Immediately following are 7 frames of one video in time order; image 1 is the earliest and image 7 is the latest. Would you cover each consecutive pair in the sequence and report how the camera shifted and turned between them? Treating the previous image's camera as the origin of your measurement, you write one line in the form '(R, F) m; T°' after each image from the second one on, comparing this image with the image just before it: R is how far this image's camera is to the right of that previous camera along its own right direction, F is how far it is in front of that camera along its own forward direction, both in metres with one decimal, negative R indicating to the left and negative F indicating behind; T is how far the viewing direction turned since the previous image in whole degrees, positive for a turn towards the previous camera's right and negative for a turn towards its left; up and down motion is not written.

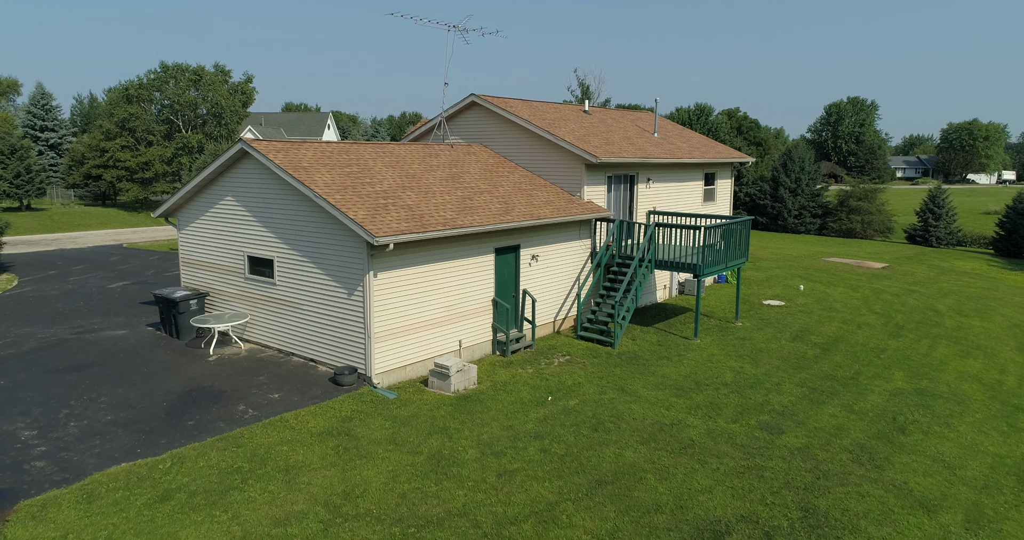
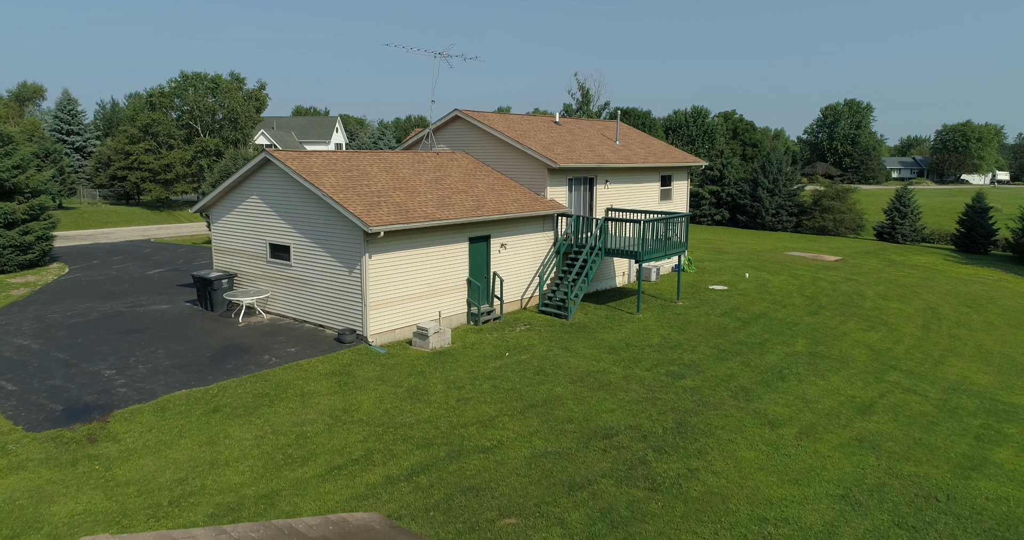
(+0.8, -2.9) m; -1°
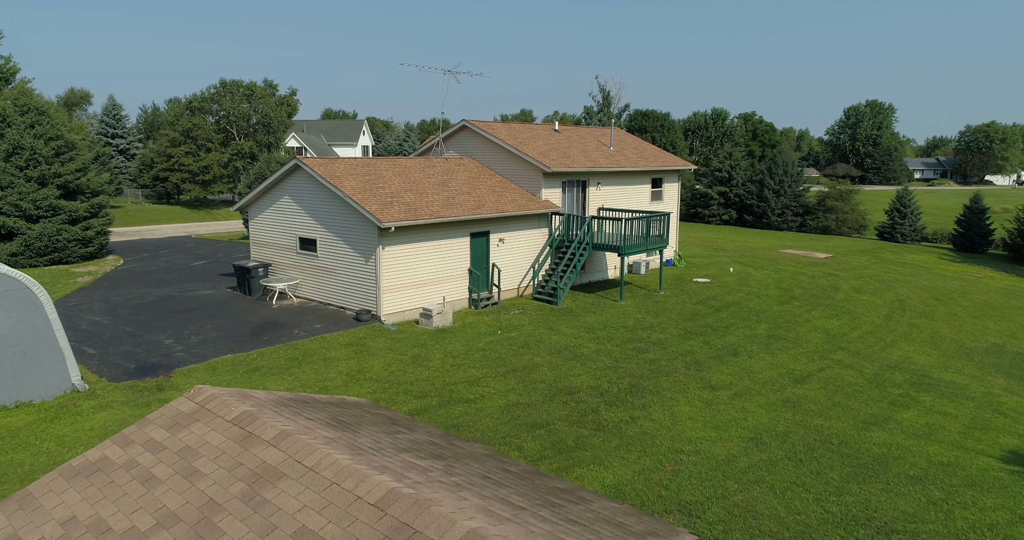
(+0.8, -2.3) m; -2°
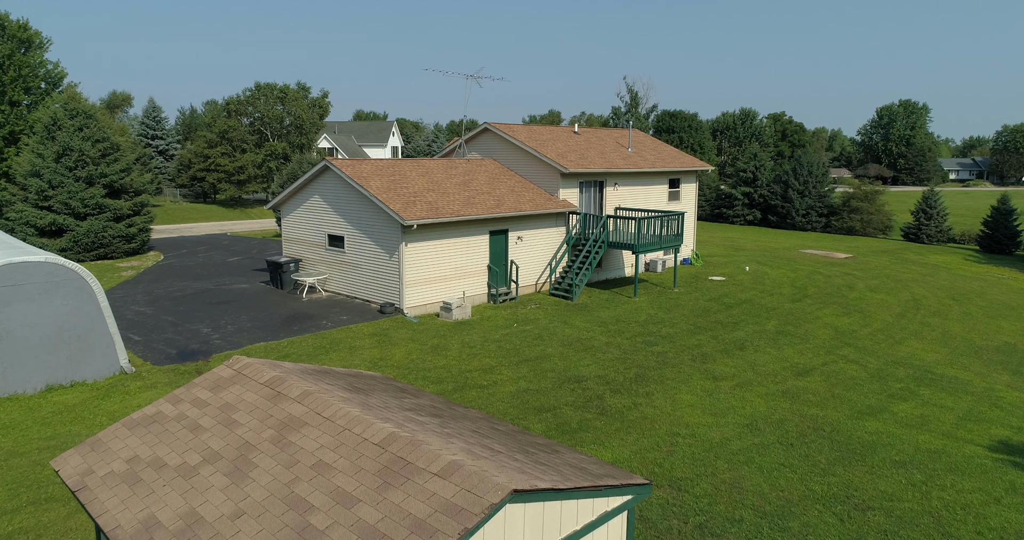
(+0.3, -0.8) m; -2°
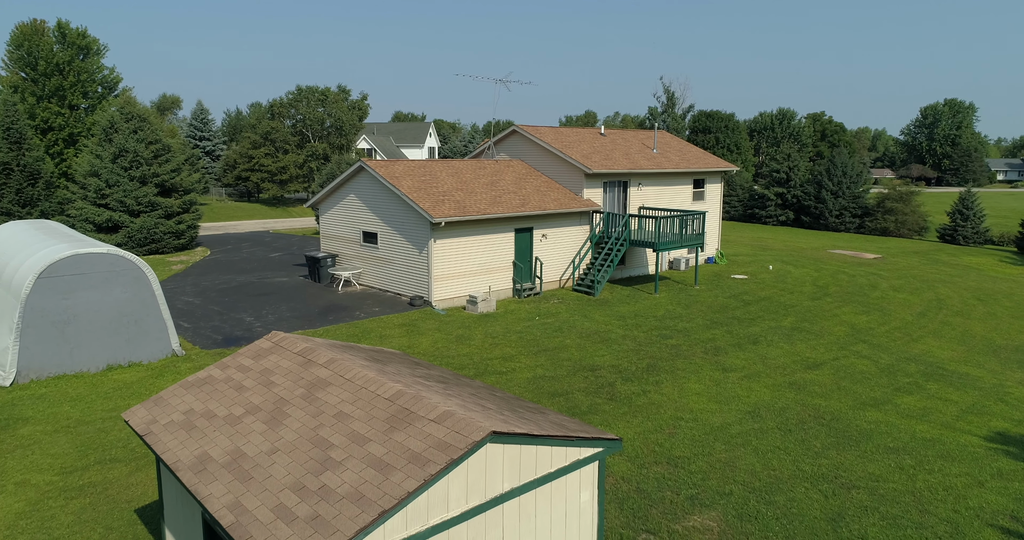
(+0.4, -0.9) m; -3°
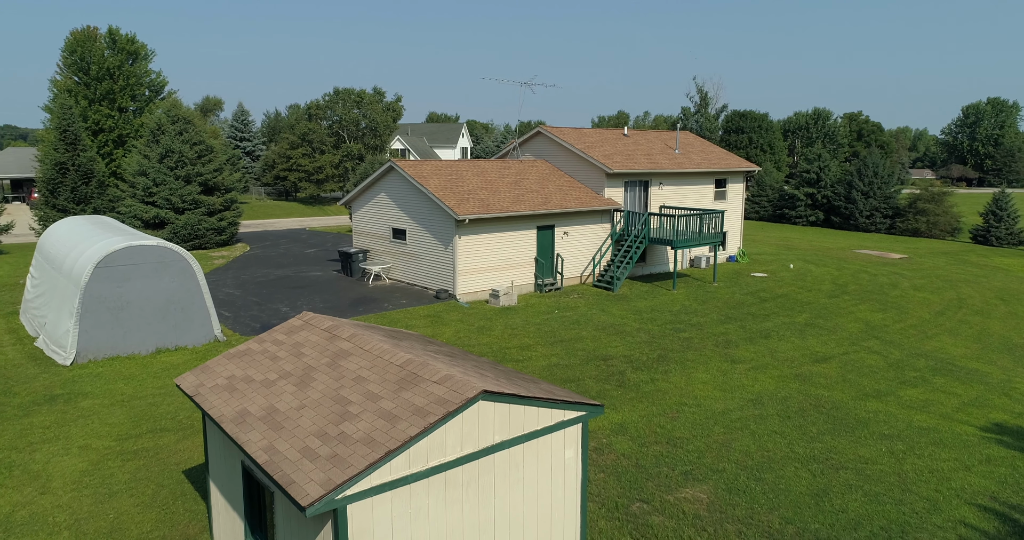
(+0.3, -0.8) m; -3°
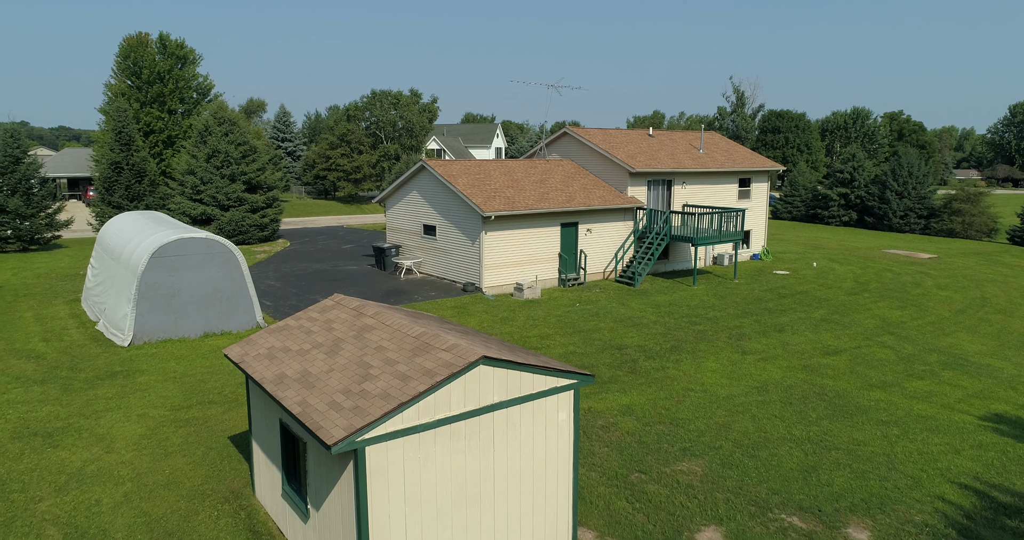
(+0.3, -0.9) m; -3°
